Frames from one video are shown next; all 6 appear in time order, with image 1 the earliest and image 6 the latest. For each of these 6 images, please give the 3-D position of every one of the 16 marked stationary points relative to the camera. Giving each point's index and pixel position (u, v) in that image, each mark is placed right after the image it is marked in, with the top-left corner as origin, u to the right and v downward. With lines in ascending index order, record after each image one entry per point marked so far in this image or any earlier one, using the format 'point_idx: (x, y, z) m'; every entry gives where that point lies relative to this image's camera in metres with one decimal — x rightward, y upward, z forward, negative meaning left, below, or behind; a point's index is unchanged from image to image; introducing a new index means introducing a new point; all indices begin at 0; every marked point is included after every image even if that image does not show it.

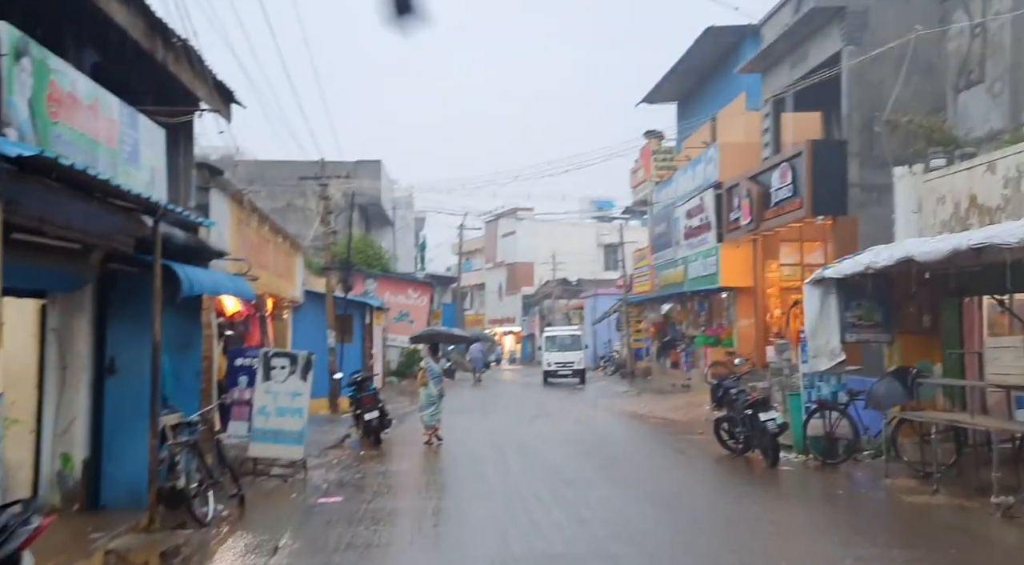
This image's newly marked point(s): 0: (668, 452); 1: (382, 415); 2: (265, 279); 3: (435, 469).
0: (+2.5, -2.7, +15.0) m
1: (-2.3, -2.4, +16.8) m
2: (-4.6, +0.1, +17.5) m
3: (-1.1, -2.6, +12.9) m
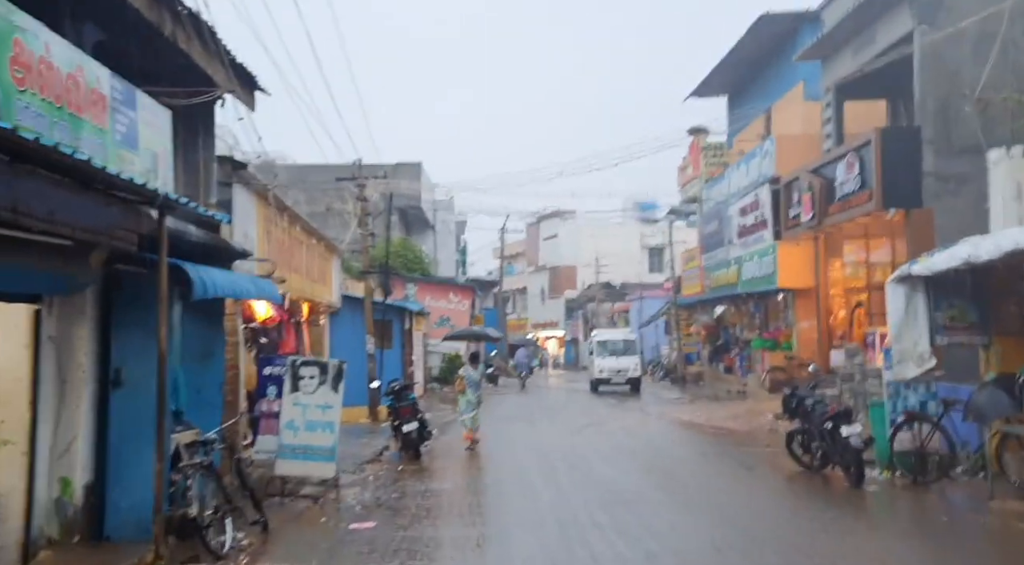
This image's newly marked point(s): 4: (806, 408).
0: (+3.3, -2.7, +13.7) m
1: (-1.5, -2.4, +15.7) m
2: (-3.7, 0.0, +16.5) m
3: (-0.4, -2.6, +11.8) m
4: (+3.9, -1.7, +12.5) m
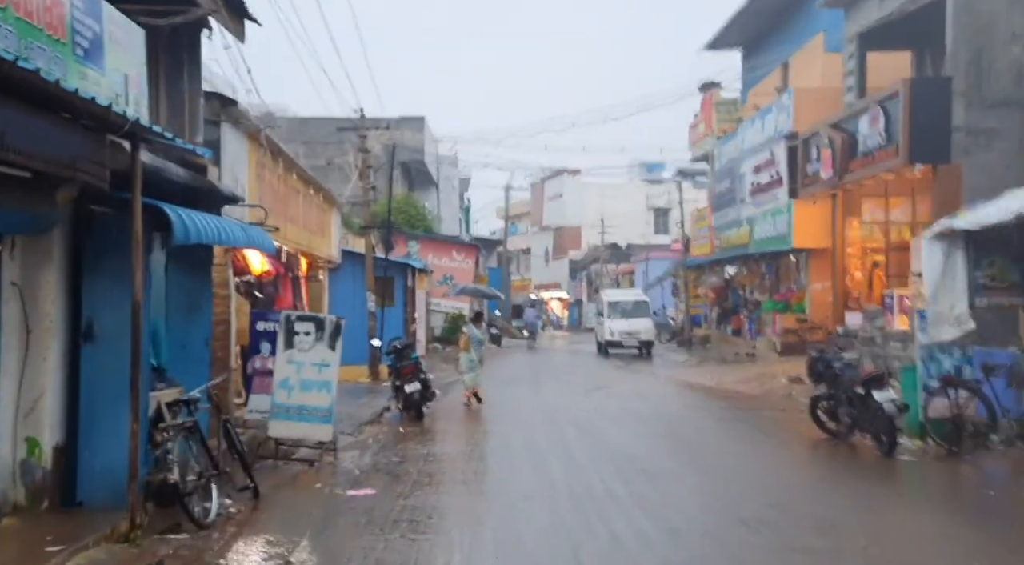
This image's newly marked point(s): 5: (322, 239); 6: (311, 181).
0: (+3.3, -2.1, +13.0) m
1: (-1.4, -1.7, +15.0) m
2: (-3.6, +0.8, +15.7) m
3: (-0.3, -2.0, +11.1) m
4: (+4.0, -1.1, +11.7) m
5: (-3.8, +0.9, +18.7) m
6: (-3.5, +1.8, +16.4) m
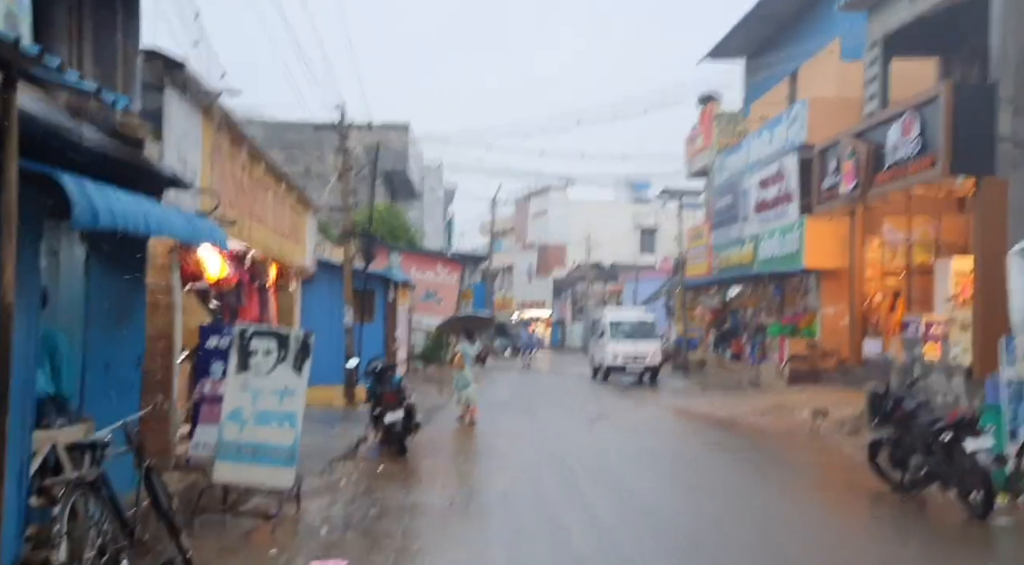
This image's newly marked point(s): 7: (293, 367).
0: (+3.3, -2.3, +11.0) m
1: (-1.4, -1.8, +12.9) m
2: (-3.6, +0.7, +13.6) m
3: (-0.3, -2.2, +9.0) m
4: (+4.1, -1.3, +9.8) m
5: (-3.9, +0.7, +16.6) m
6: (-3.5, +1.6, +14.3) m
7: (-2.0, -0.7, +8.3) m
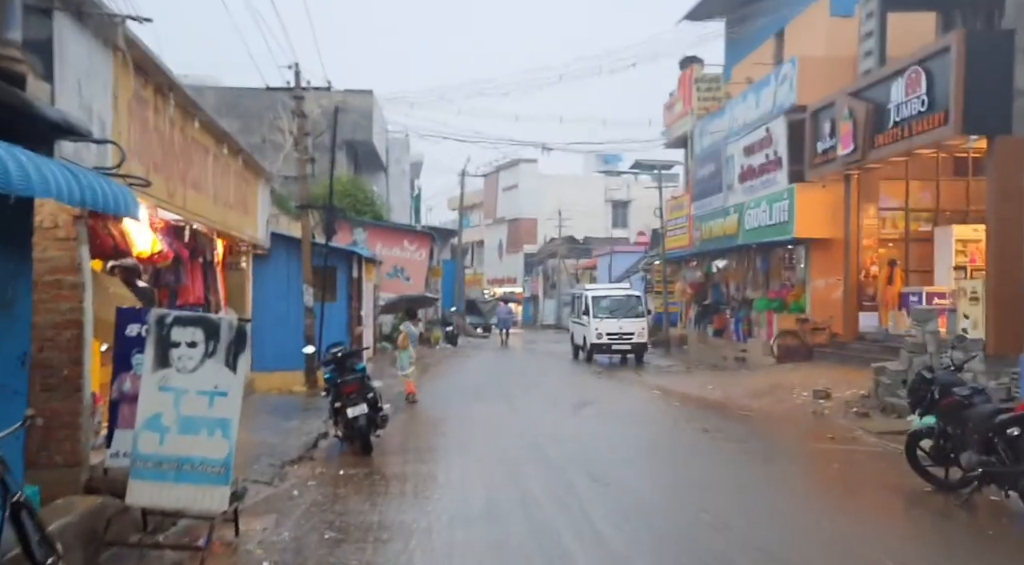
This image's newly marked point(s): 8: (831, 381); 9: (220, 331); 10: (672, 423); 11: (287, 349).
0: (+3.2, -2.0, +9.6) m
1: (-1.7, -1.5, +11.3) m
2: (-3.9, +1.0, +11.9) m
3: (-0.4, -1.9, +7.5) m
4: (+3.9, -1.0, +8.4) m
5: (-4.3, +1.0, +14.9) m
6: (-3.9, +1.9, +12.6) m
7: (-2.1, -0.6, +6.7) m
8: (+5.9, -1.8, +17.3) m
9: (-2.1, -0.3, +6.8) m
10: (+2.4, -2.1, +13.9) m
11: (-4.5, -1.3, +19.1) m
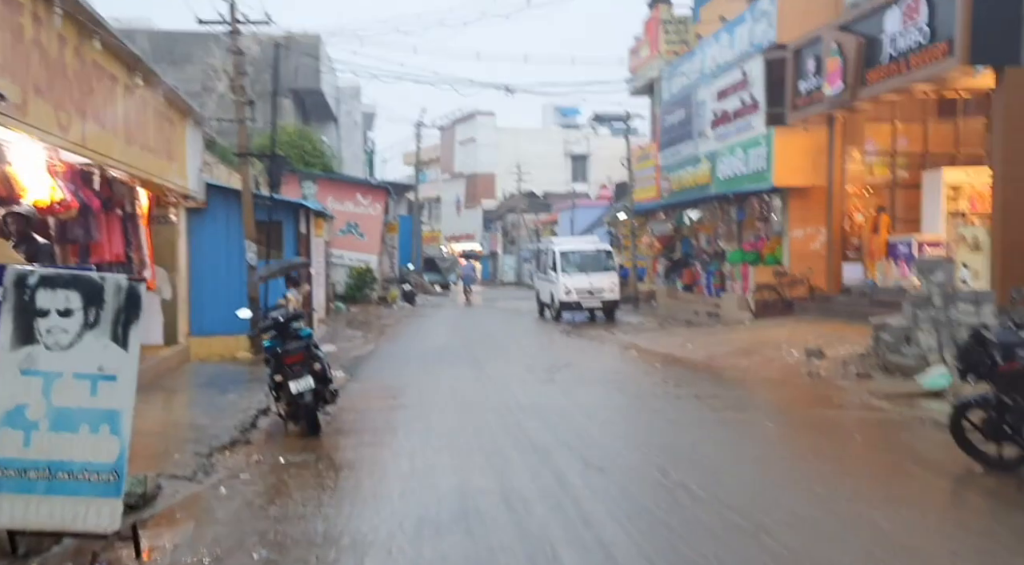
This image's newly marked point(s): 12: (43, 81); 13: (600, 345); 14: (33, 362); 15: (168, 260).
0: (+2.9, -1.5, +8.3) m
1: (-2.0, -1.0, +9.7) m
2: (-4.3, +1.4, +10.1) m
3: (-0.5, -1.6, +6.0) m
4: (+3.7, -0.6, +7.0) m
5: (-4.8, +1.7, +13.1) m
6: (-4.3, +2.5, +10.8) m
7: (-2.2, -0.3, +5.1) m
8: (+5.3, -0.9, +16.1) m
9: (-2.2, 0.0, +5.1) m
10: (+1.9, -1.4, +12.5) m
11: (-5.2, -0.5, +17.4) m
12: (-3.8, +1.7, +7.7) m
13: (+1.7, -1.2, +18.7) m
14: (-2.6, -0.4, +5.0) m
15: (-5.6, +0.4, +15.2) m
